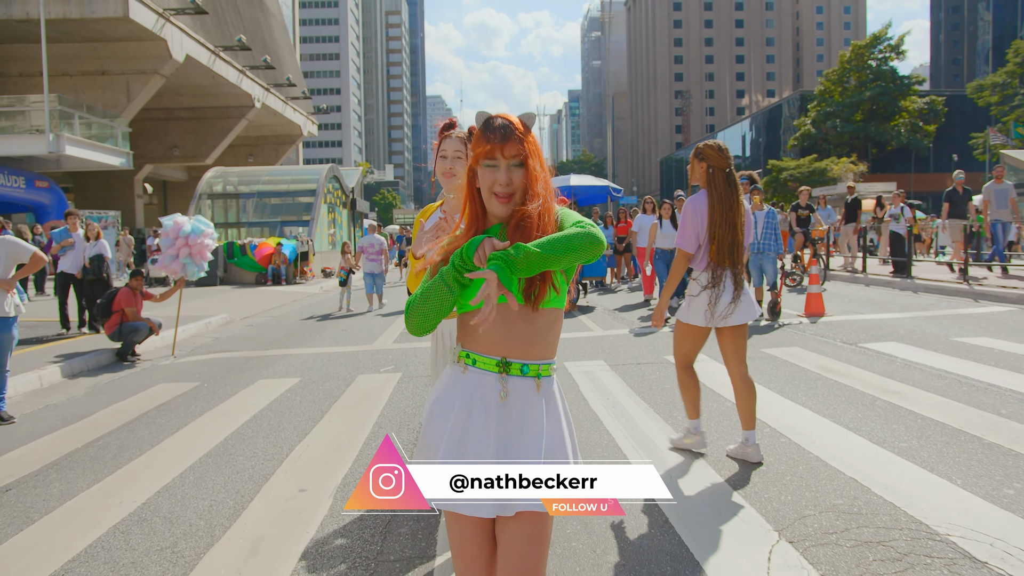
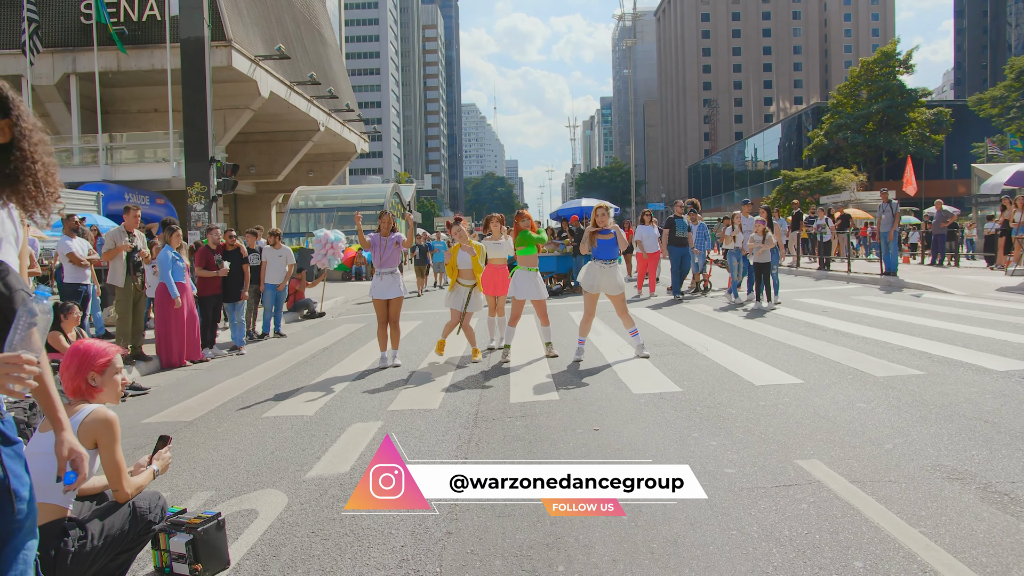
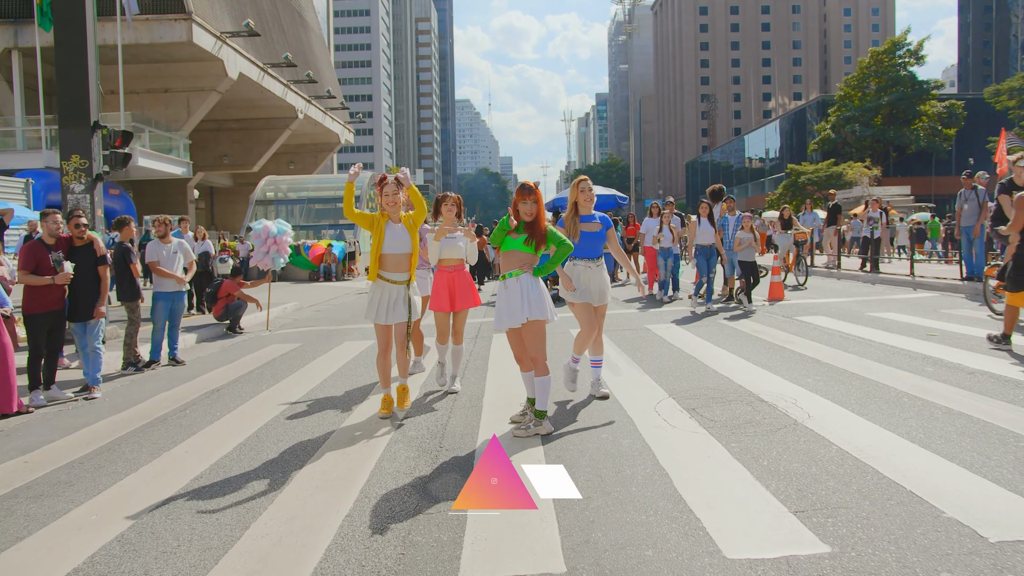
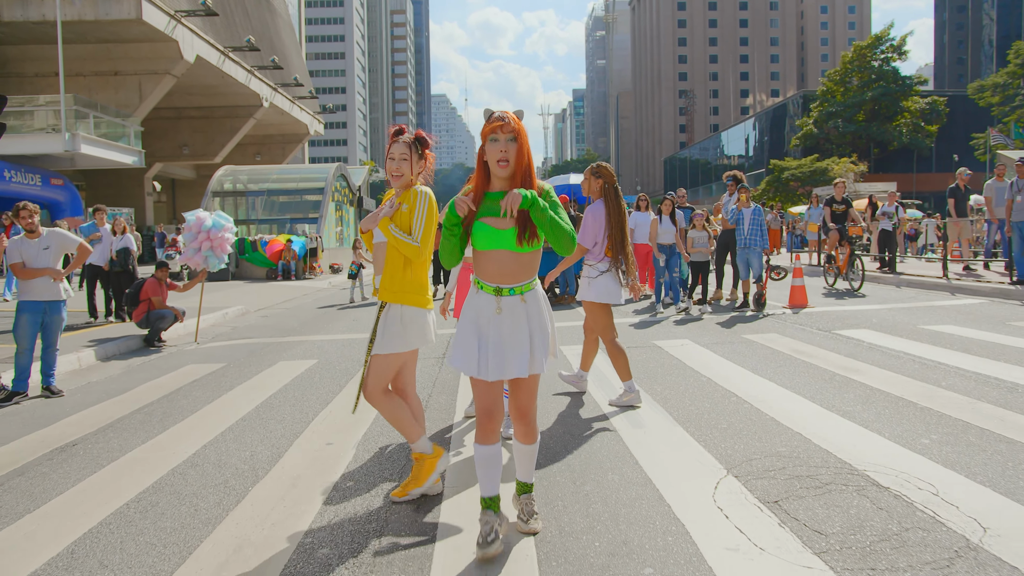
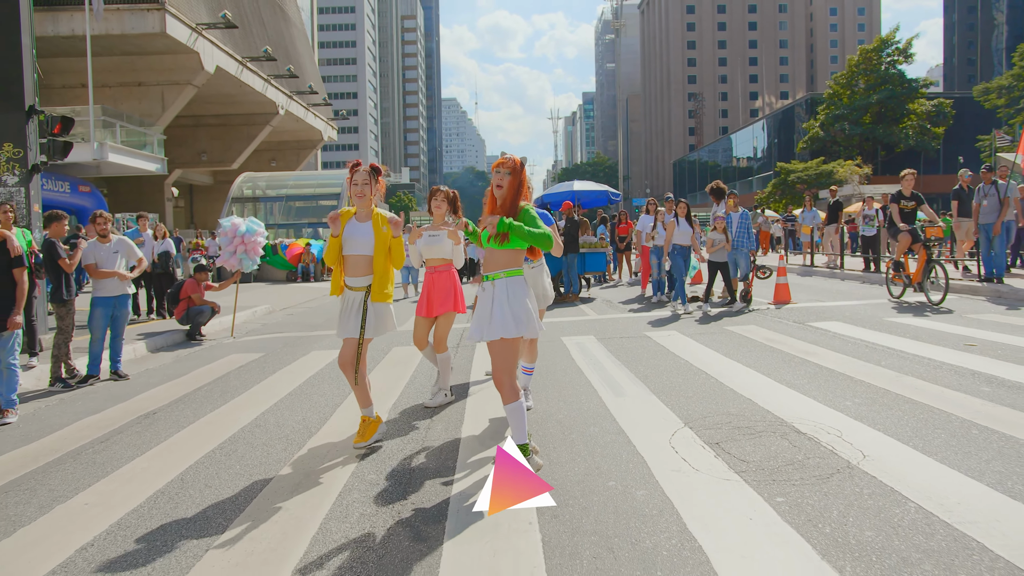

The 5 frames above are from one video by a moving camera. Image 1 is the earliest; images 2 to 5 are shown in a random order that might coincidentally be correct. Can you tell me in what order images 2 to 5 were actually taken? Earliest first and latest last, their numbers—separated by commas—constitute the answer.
4, 5, 3, 2
